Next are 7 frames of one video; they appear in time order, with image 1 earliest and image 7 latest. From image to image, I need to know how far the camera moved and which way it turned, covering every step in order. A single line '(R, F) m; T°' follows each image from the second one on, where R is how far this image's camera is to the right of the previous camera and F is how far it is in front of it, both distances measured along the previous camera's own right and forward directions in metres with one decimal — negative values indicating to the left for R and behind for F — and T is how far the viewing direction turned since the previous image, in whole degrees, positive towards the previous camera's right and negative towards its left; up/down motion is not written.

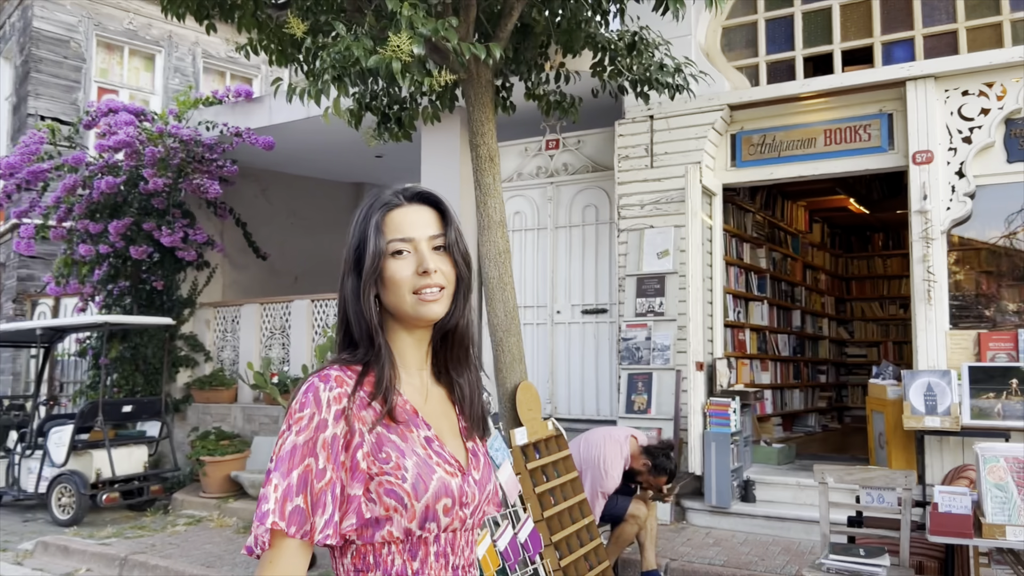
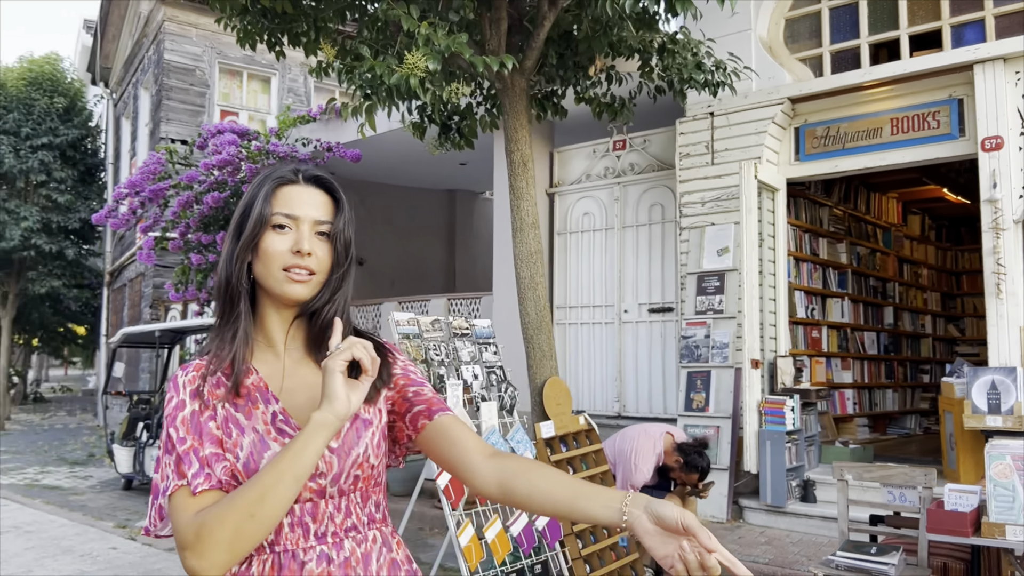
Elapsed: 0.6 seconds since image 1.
(+0.6, -0.2) m; -9°
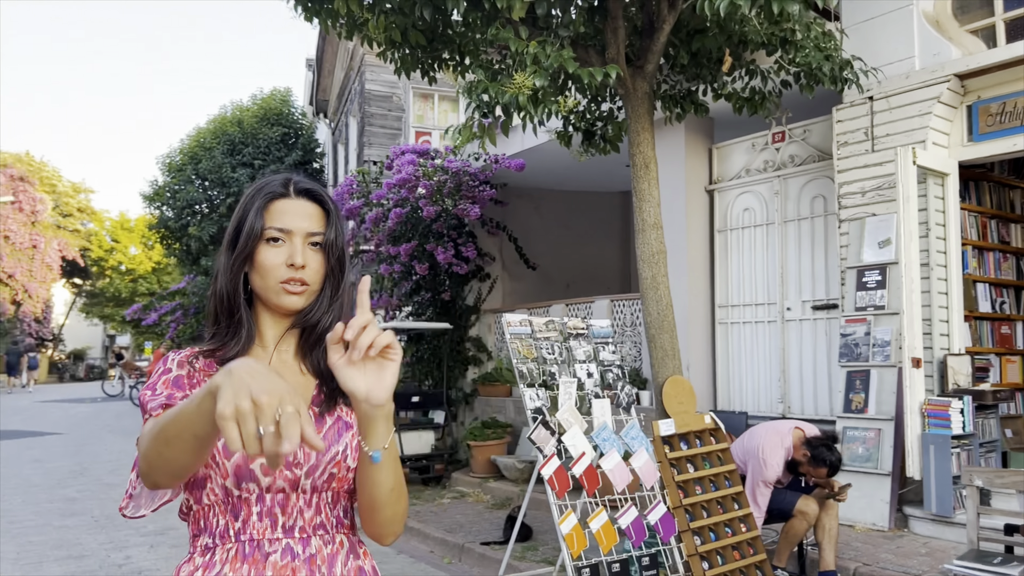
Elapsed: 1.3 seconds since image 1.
(+0.6, -0.2) m; -15°
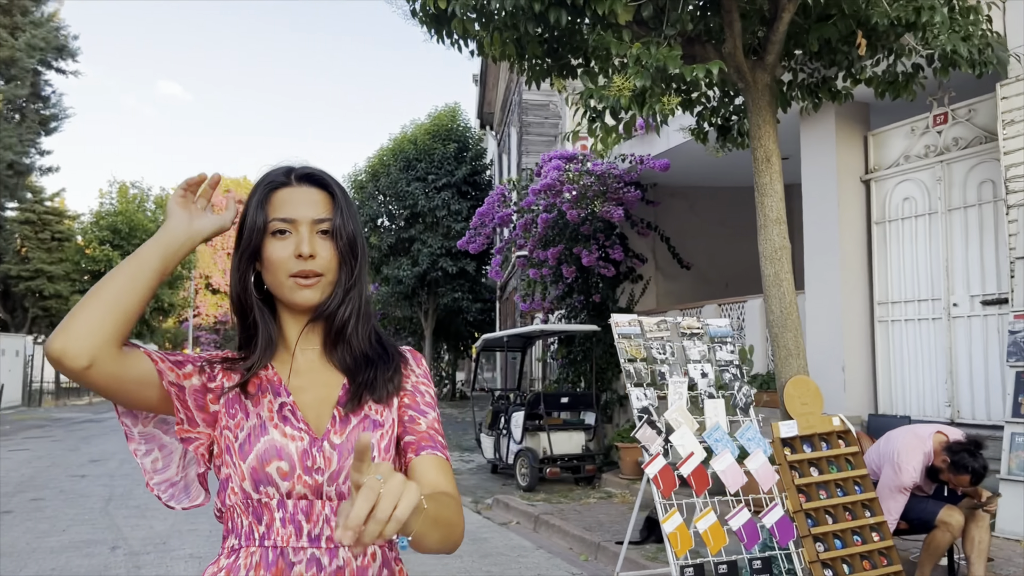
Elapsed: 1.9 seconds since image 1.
(+0.4, -0.1) m; -13°
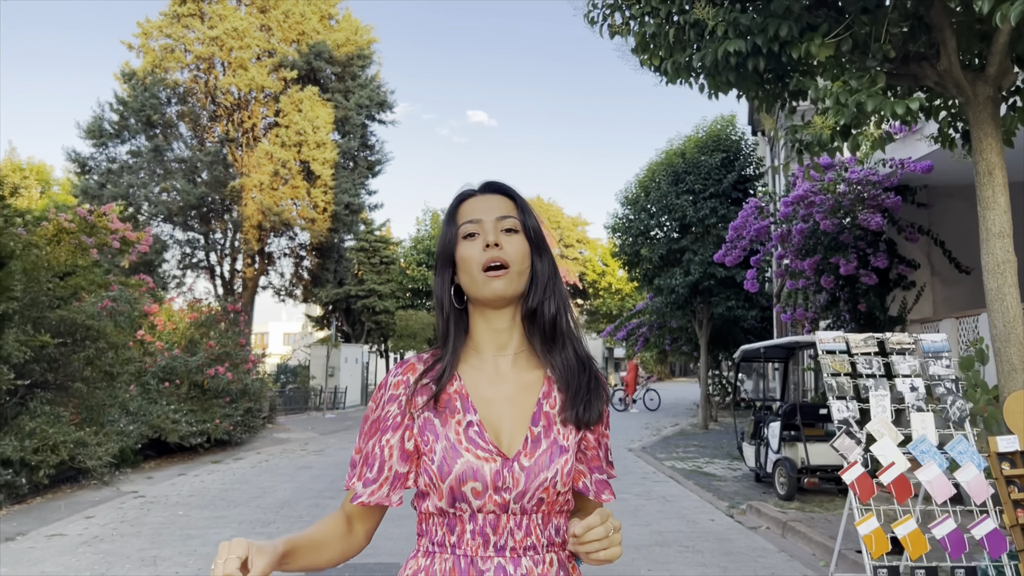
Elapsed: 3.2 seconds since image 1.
(+0.6, -0.7) m; -21°
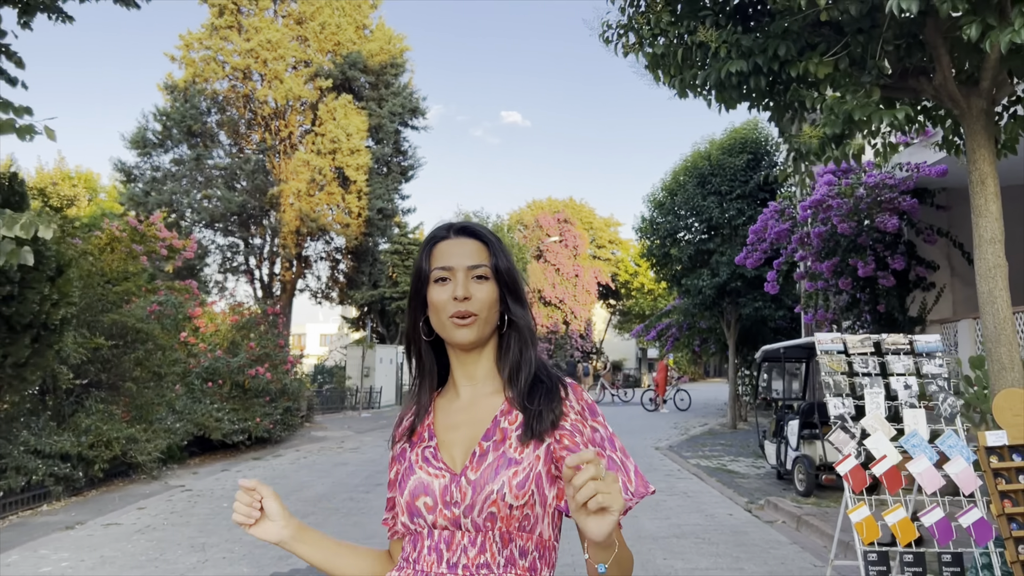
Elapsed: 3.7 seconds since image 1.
(+0.1, -0.4) m; -2°
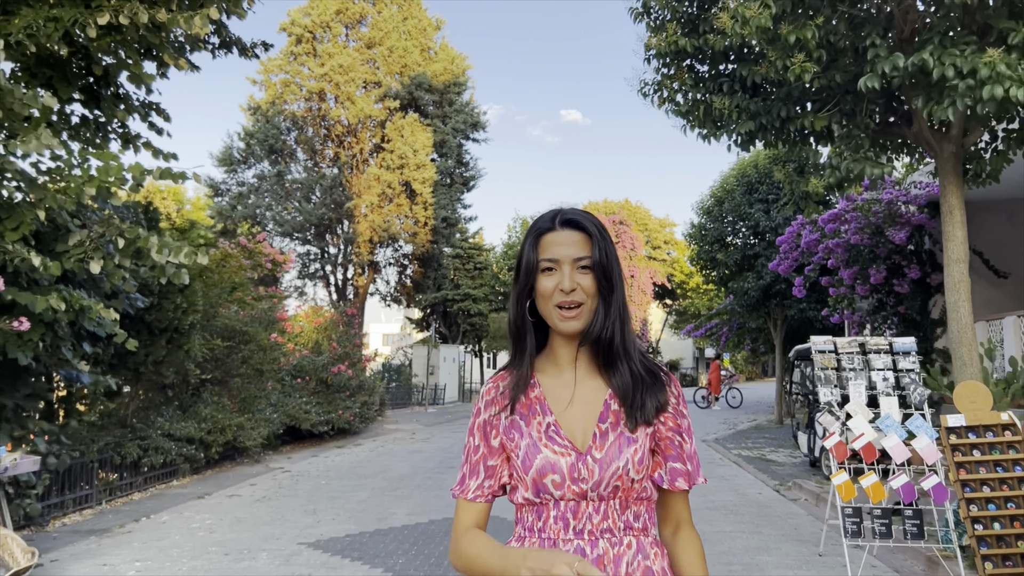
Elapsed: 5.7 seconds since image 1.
(0.0, -1.4) m; -4°
